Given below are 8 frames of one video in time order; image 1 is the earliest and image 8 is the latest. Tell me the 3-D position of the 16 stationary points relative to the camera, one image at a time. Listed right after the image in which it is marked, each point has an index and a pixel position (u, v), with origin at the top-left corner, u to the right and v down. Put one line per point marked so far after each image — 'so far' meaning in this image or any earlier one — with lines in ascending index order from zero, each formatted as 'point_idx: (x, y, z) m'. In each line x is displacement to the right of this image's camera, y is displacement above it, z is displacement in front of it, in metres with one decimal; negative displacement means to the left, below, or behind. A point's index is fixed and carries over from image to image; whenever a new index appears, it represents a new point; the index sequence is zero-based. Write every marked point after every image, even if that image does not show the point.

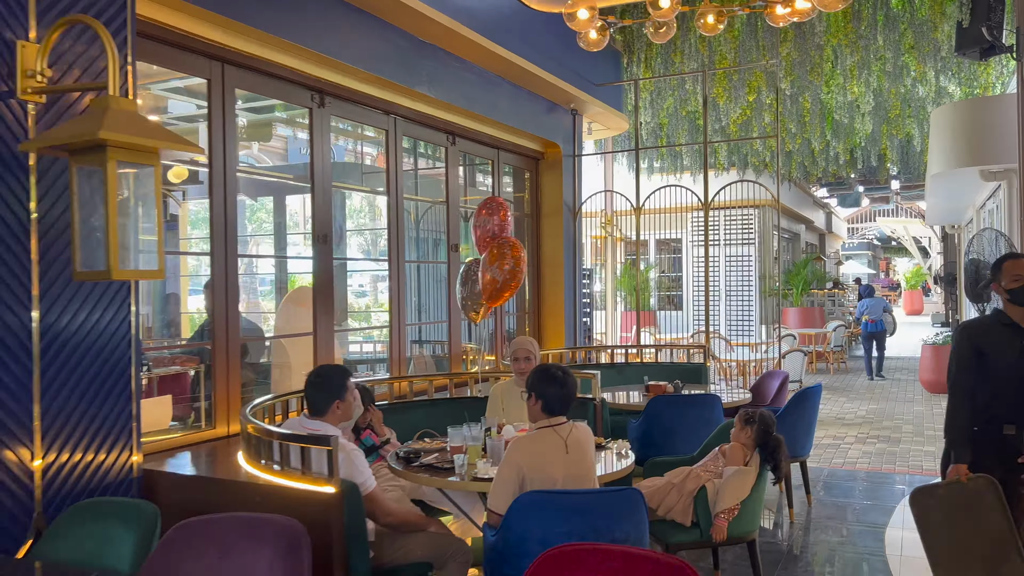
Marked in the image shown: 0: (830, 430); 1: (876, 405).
0: (+3.2, -1.4, +8.1) m
1: (+4.4, -1.4, +9.7) m
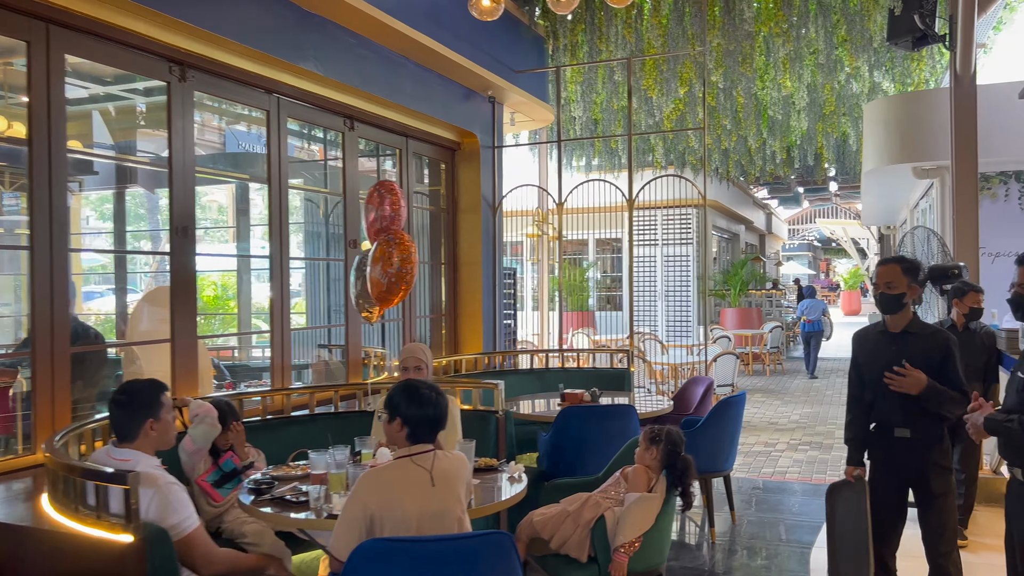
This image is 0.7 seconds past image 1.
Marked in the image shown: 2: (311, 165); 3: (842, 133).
0: (+2.4, -1.4, +7.8) m
1: (+3.5, -1.4, +9.5) m
2: (-1.2, +0.8, +5.0) m
3: (+4.0, +1.9, +9.9) m
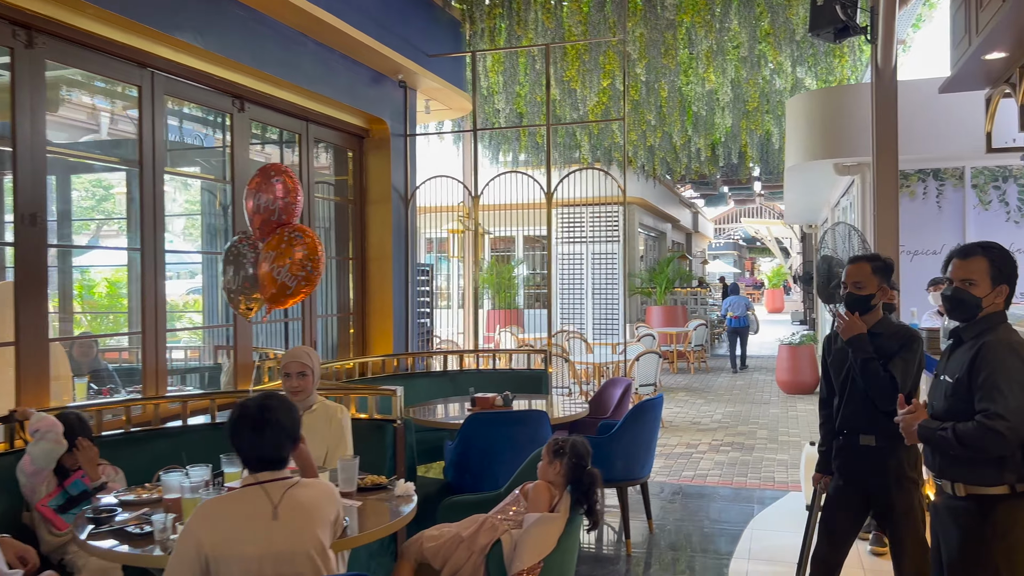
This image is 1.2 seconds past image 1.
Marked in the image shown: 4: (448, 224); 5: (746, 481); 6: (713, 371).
0: (+1.6, -1.4, +7.6) m
1: (+2.6, -1.4, +9.4) m
2: (-1.8, +0.8, +4.6) m
3: (+3.1, +1.9, +9.8) m
4: (-0.8, +0.8, +10.7) m
5: (+1.7, -1.4, +5.9) m
6: (+3.4, -1.4, +13.6) m
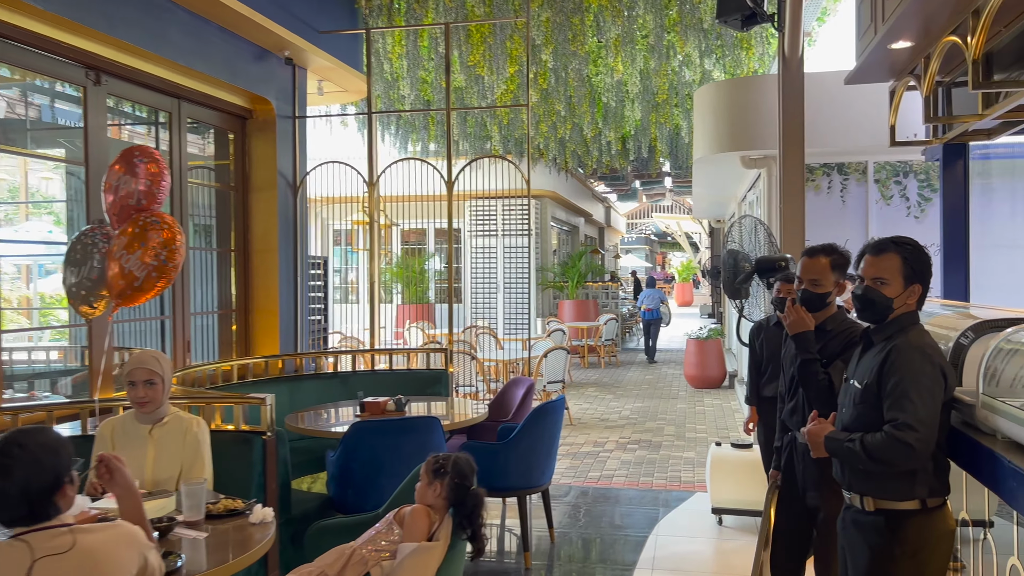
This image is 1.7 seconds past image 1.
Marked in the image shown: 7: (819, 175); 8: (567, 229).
0: (+0.7, -1.3, +7.4) m
1: (+1.5, -1.3, +9.3) m
2: (-2.3, +0.8, +4.0) m
3: (+1.9, +2.0, +9.7) m
4: (-2.0, +0.9, +10.2) m
5: (+1.0, -1.4, +5.7) m
6: (+1.9, -1.3, +13.5) m
7: (+2.5, +0.9, +6.7) m
8: (+1.3, +1.4, +19.3) m
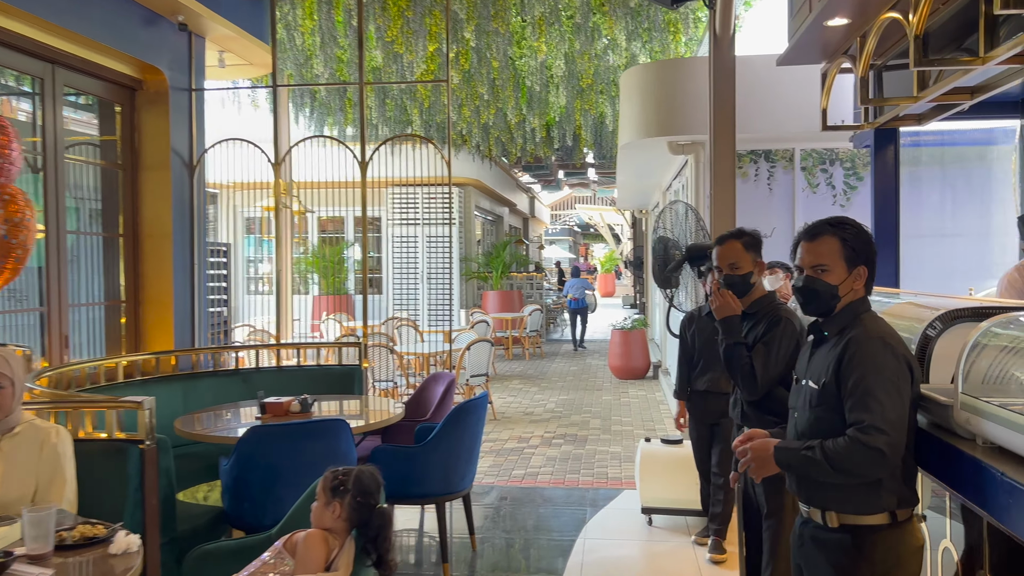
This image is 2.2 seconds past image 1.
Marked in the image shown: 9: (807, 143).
0: (0.0, -1.3, +7.1) m
1: (+0.6, -1.2, +9.1) m
2: (-2.7, +0.9, +3.4) m
3: (+1.0, +2.1, +9.5) m
4: (-3.0, +1.0, +9.7) m
5: (+0.5, -1.3, +5.5) m
6: (+0.6, -1.1, +13.3) m
7: (+1.9, +1.0, +6.5) m
8: (-0.5, +1.6, +19.0) m
9: (+2.3, +1.1, +6.3) m
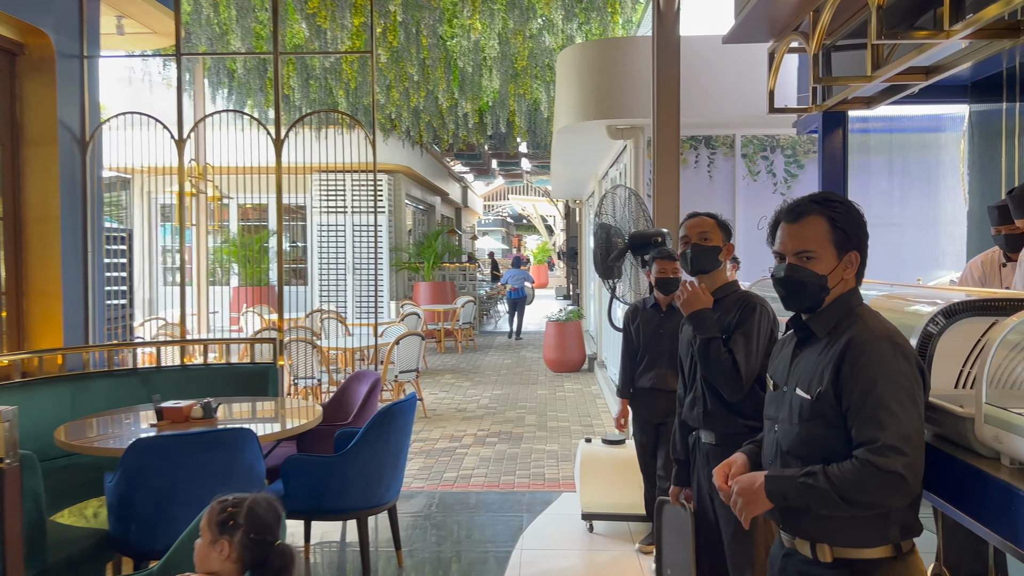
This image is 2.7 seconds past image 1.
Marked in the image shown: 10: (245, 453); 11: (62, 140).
0: (-0.5, -1.2, +6.8) m
1: (-0.1, -1.1, +8.7) m
2: (-3.0, +0.9, +2.8) m
3: (+0.3, +2.2, +9.2) m
4: (-3.8, +1.1, +9.0) m
5: (0.0, -1.2, +5.1) m
6: (-0.5, -1.0, +13.0) m
7: (+1.4, +1.1, +6.3) m
8: (-2.1, +1.8, +18.6) m
9: (+1.8, +1.2, +6.1) m
10: (-1.0, -0.6, +3.0) m
11: (-2.6, +0.9, +4.7) m
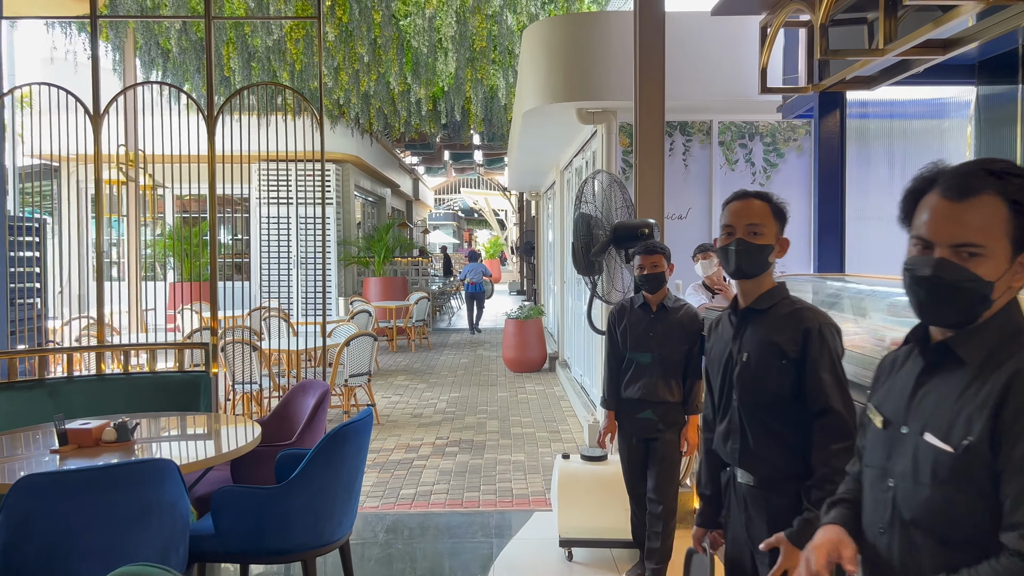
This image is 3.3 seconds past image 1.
0: (-0.8, -1.1, +6.3) m
1: (-0.5, -1.1, +8.2) m
2: (-3.0, +0.9, +2.2) m
3: (-0.2, +2.2, +8.7) m
4: (-4.2, +1.2, +8.3) m
5: (-0.2, -1.2, +4.7) m
6: (-1.2, -0.9, +12.5) m
7: (+1.1, +1.1, +5.9) m
8: (-3.1, +2.0, +17.9) m
9: (+1.5, +1.2, +5.7) m
10: (-1.1, -0.6, +2.5) m
11: (-2.8, +0.9, +4.0) m
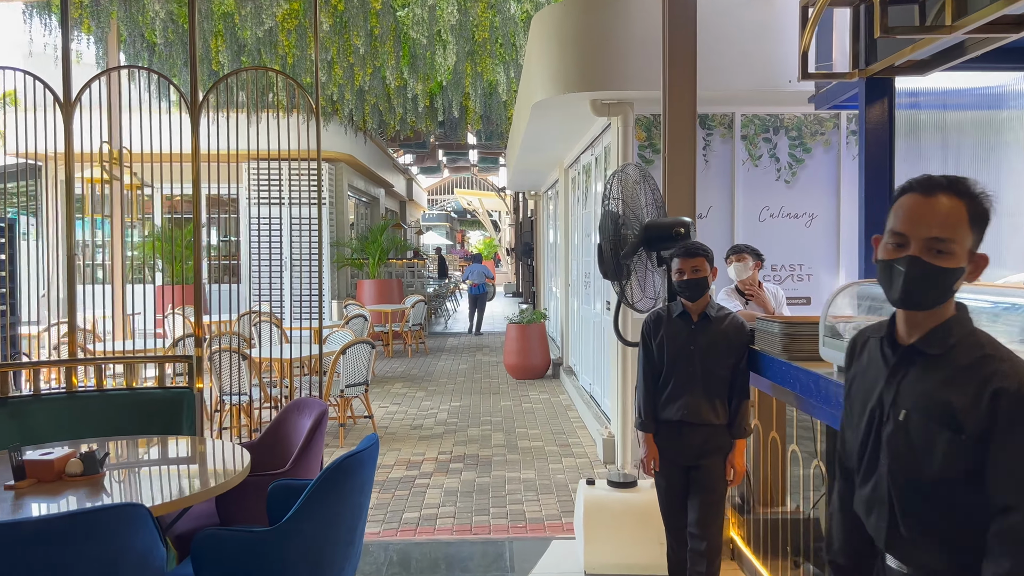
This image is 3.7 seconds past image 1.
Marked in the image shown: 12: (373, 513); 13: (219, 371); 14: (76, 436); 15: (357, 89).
0: (-0.8, -1.2, +5.9) m
1: (-0.5, -1.1, +7.8) m
2: (-2.9, +0.9, +1.7) m
3: (-0.2, +2.2, +8.3) m
4: (-4.2, +1.1, +7.9) m
5: (-0.1, -1.2, +4.3) m
6: (-1.2, -0.9, +12.1) m
7: (+1.1, +1.1, +5.5) m
8: (-3.2, +1.9, +17.5) m
9: (+1.6, +1.2, +5.4) m
10: (-1.0, -0.6, +2.1) m
11: (-2.7, +0.8, +3.6) m
12: (-0.8, -1.2, +4.5) m
13: (-2.1, -0.6, +5.7) m
14: (-1.8, -0.6, +3.4) m
15: (-1.7, +2.2, +9.0) m
